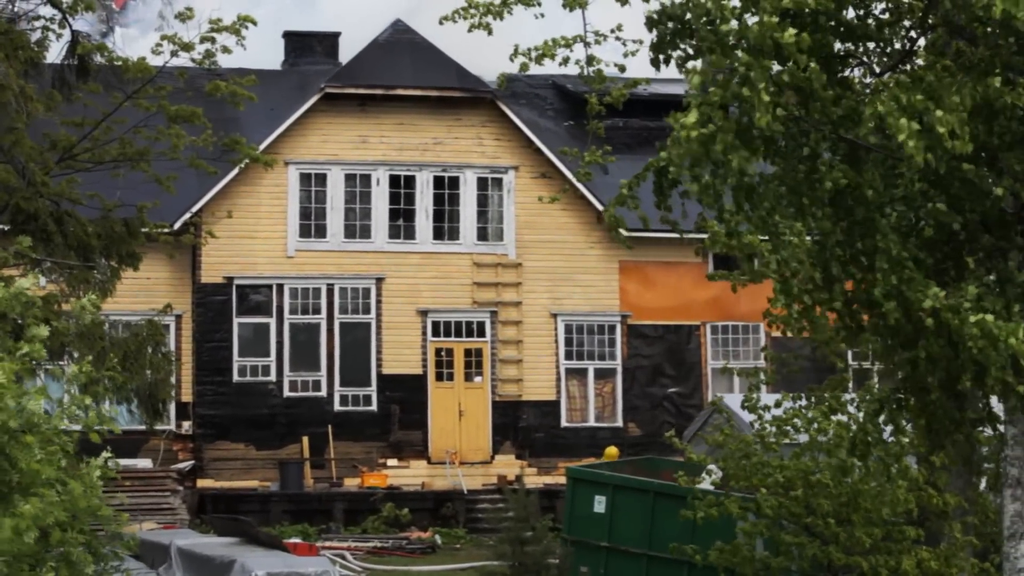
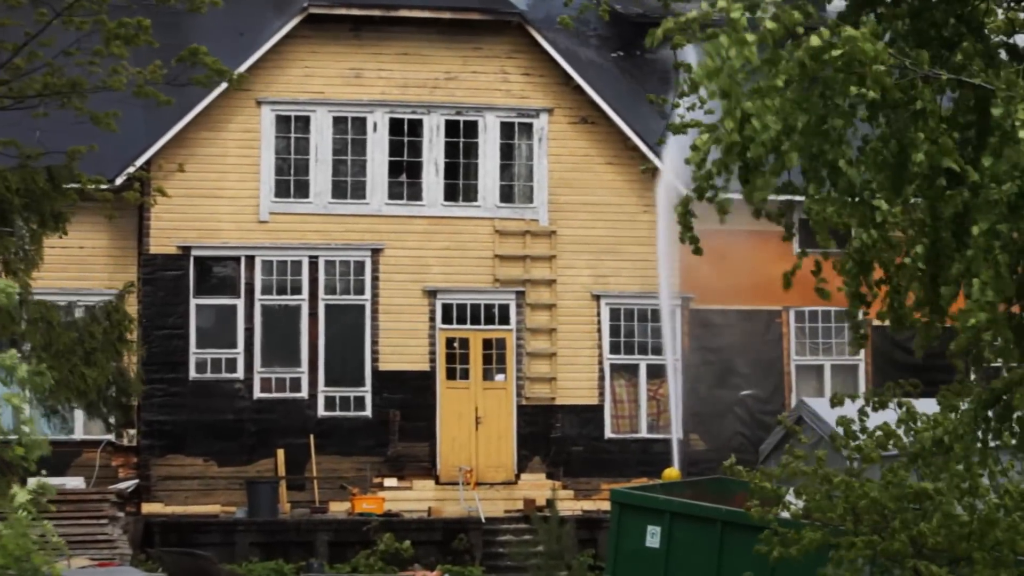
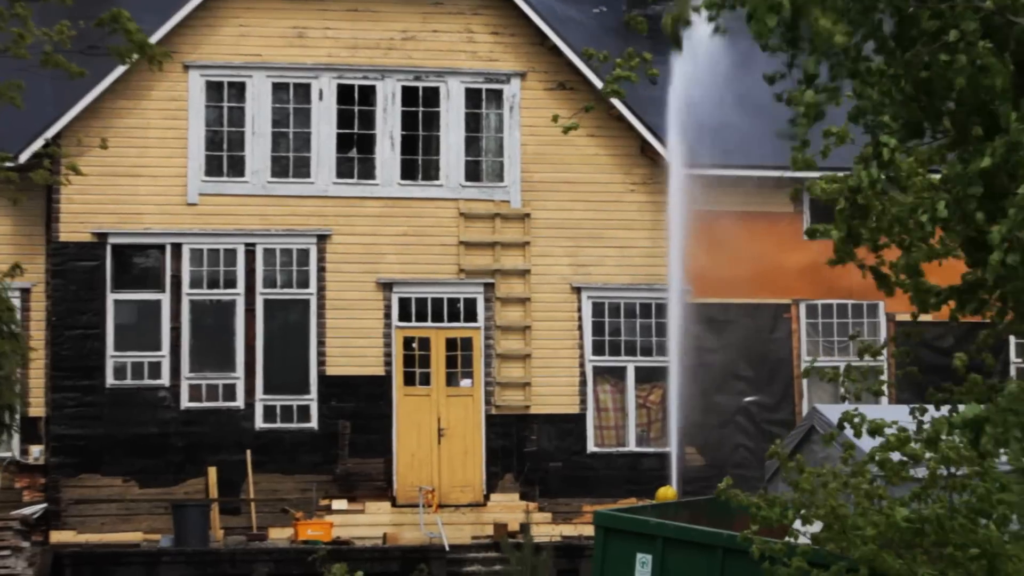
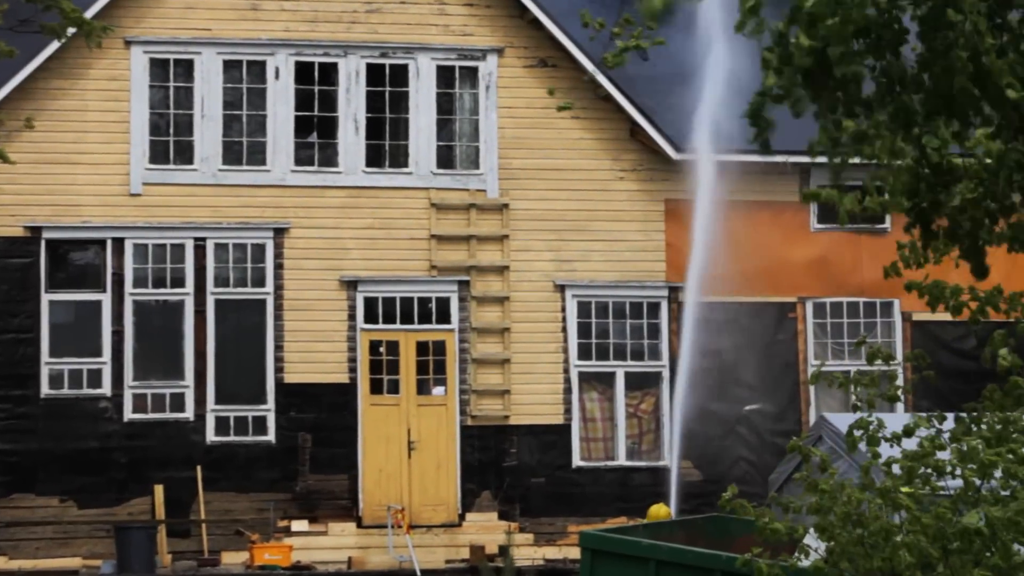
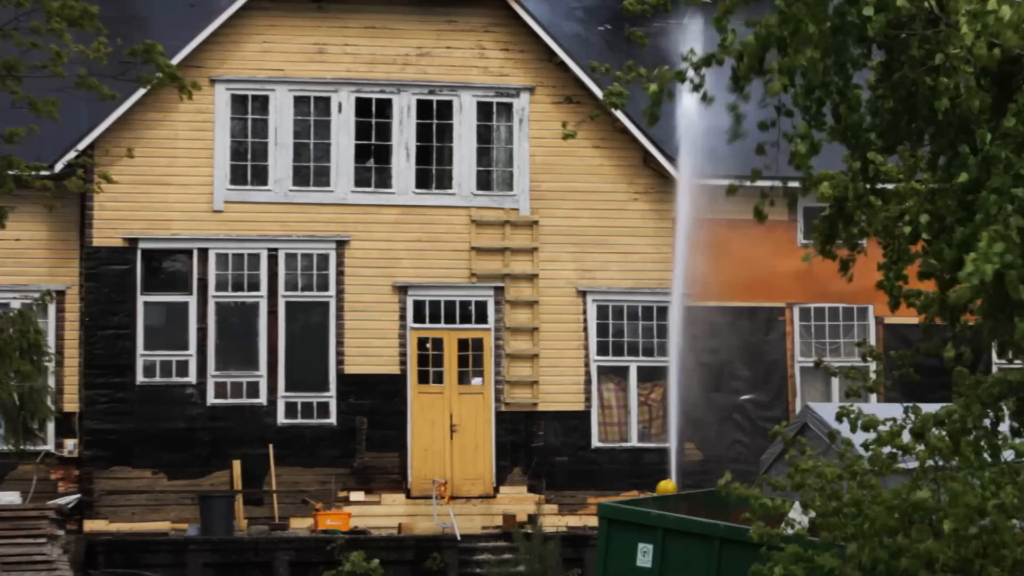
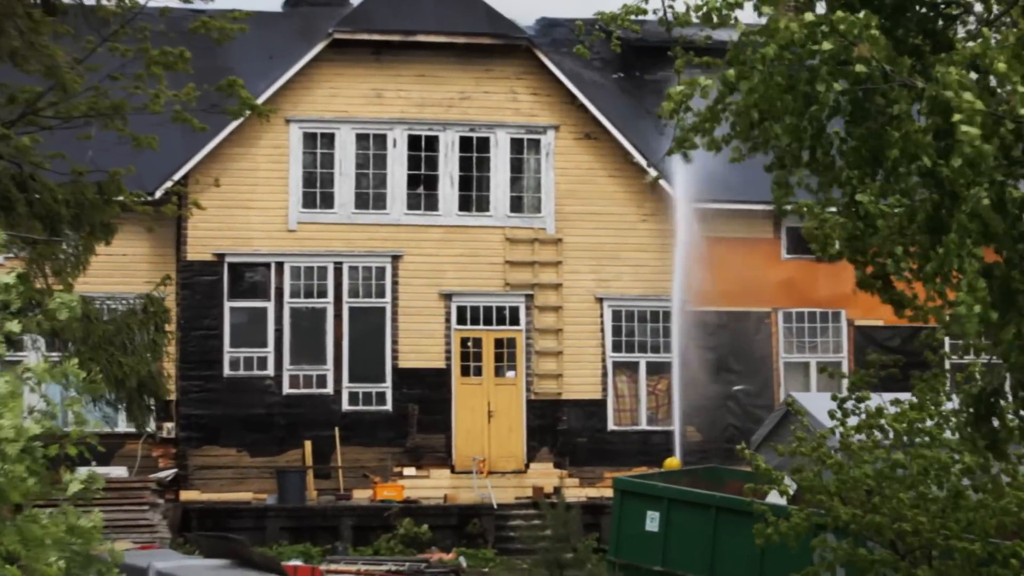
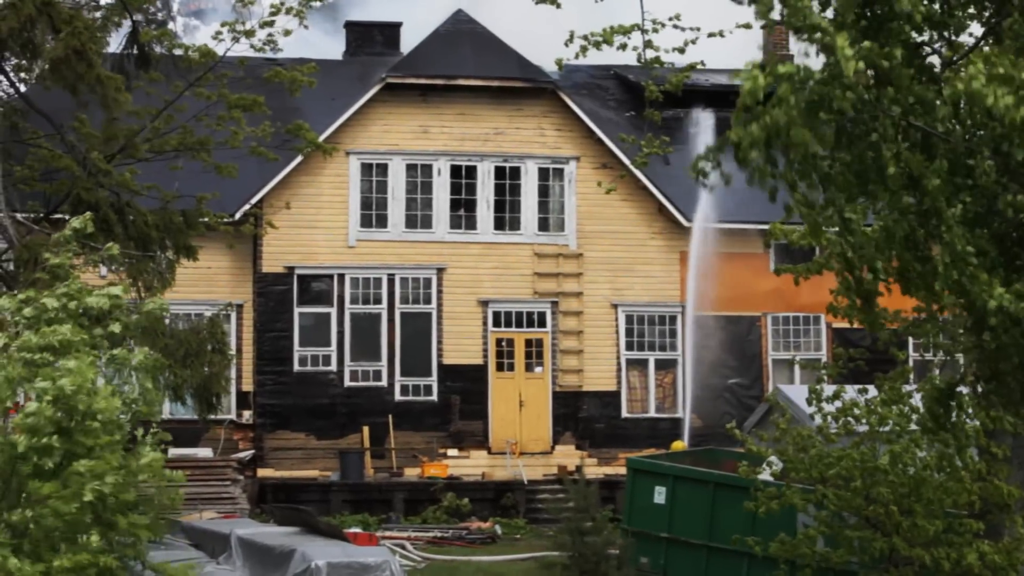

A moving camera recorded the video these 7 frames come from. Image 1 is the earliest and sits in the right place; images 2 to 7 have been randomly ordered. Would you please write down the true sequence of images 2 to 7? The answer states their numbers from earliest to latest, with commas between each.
7, 6, 2, 5, 3, 4
